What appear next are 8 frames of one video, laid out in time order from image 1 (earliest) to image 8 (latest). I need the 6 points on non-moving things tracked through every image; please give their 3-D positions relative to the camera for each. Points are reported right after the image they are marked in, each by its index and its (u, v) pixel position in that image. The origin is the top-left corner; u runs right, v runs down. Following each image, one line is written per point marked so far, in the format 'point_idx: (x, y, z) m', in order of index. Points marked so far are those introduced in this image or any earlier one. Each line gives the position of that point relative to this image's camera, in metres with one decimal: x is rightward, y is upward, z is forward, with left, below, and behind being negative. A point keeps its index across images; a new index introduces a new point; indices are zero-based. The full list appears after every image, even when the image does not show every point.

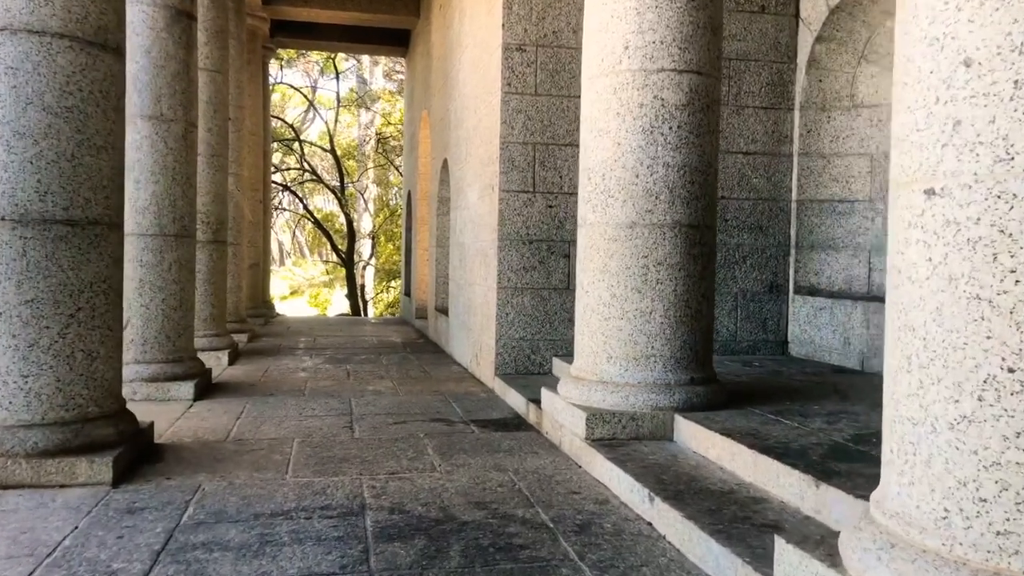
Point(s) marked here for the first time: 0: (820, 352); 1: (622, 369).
0: (+2.2, -0.5, +6.1) m
1: (+0.5, -0.4, +4.1) m
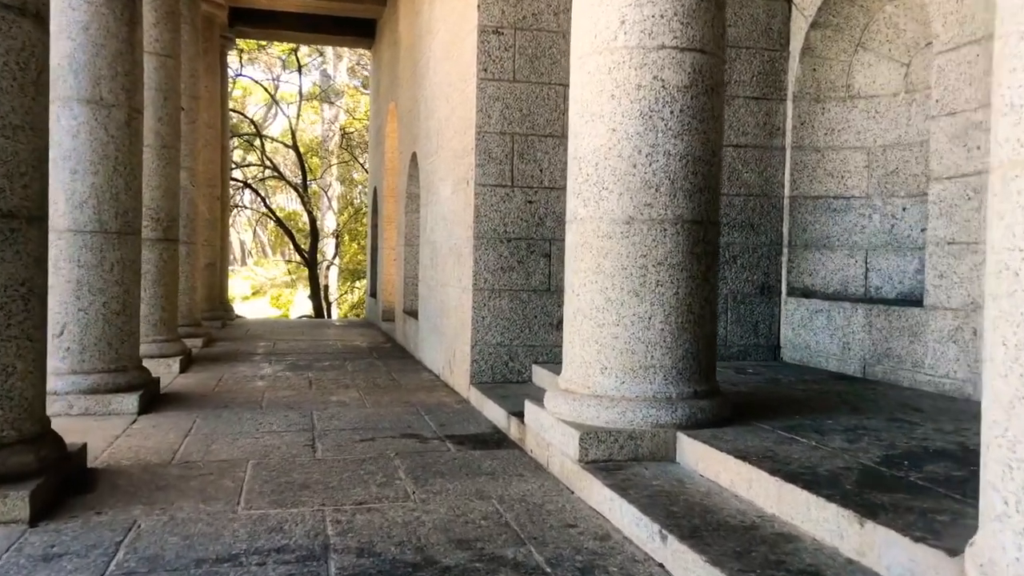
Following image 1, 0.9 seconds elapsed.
0: (+2.0, -0.5, +5.7) m
1: (+0.4, -0.4, +3.6) m
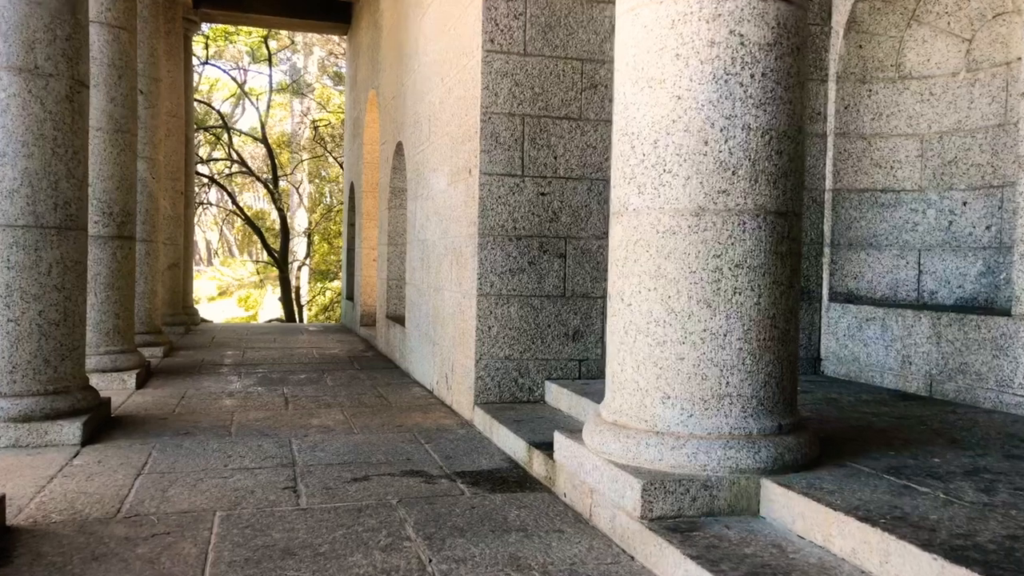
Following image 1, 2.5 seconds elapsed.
0: (+2.1, -0.5, +5.0) m
1: (+0.6, -0.4, +2.9) m
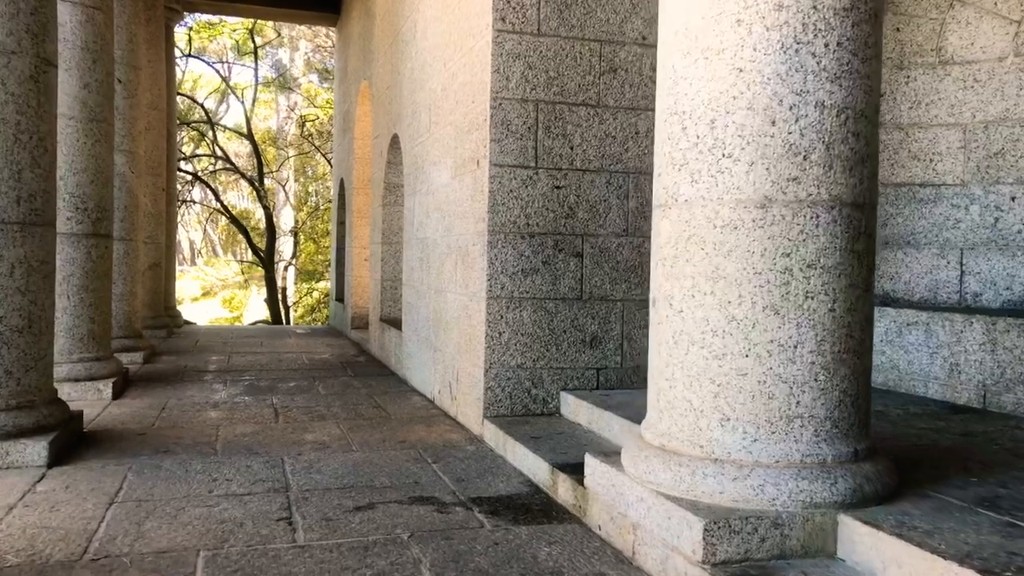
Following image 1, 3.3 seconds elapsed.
0: (+2.2, -0.5, +4.6) m
1: (+0.7, -0.4, +2.5) m
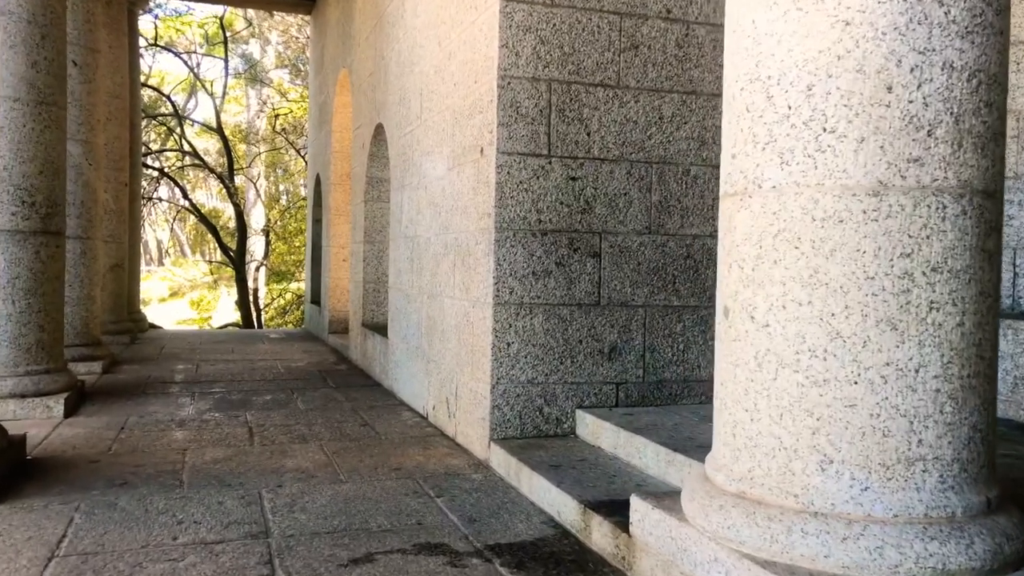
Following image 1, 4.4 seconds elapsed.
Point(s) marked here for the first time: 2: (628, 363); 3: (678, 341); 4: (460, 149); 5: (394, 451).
0: (+2.2, -0.5, +4.2) m
1: (+0.8, -0.5, +2.0) m
2: (+0.6, -0.4, +4.1) m
3: (+0.8, -0.3, +4.2) m
4: (-0.3, +0.7, +4.5) m
5: (-0.6, -0.8, +4.2) m
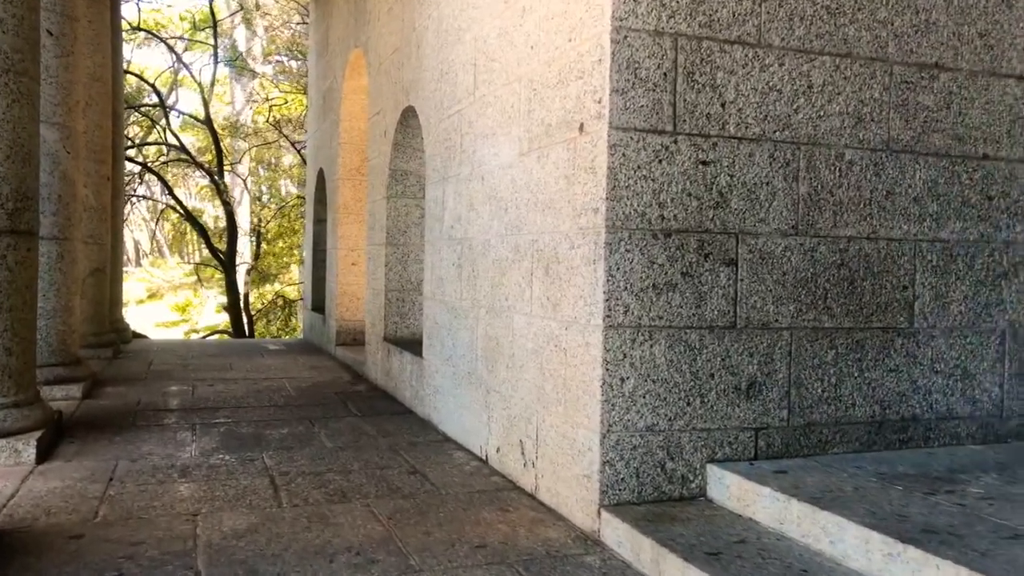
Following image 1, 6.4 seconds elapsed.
0: (+2.6, -0.6, +3.3) m
1: (+1.2, -0.5, +1.1) m
2: (+1.0, -0.4, +3.2) m
3: (+1.2, -0.3, +3.3) m
4: (+0.1, +0.7, +3.5) m
5: (-0.2, -0.9, +3.2) m
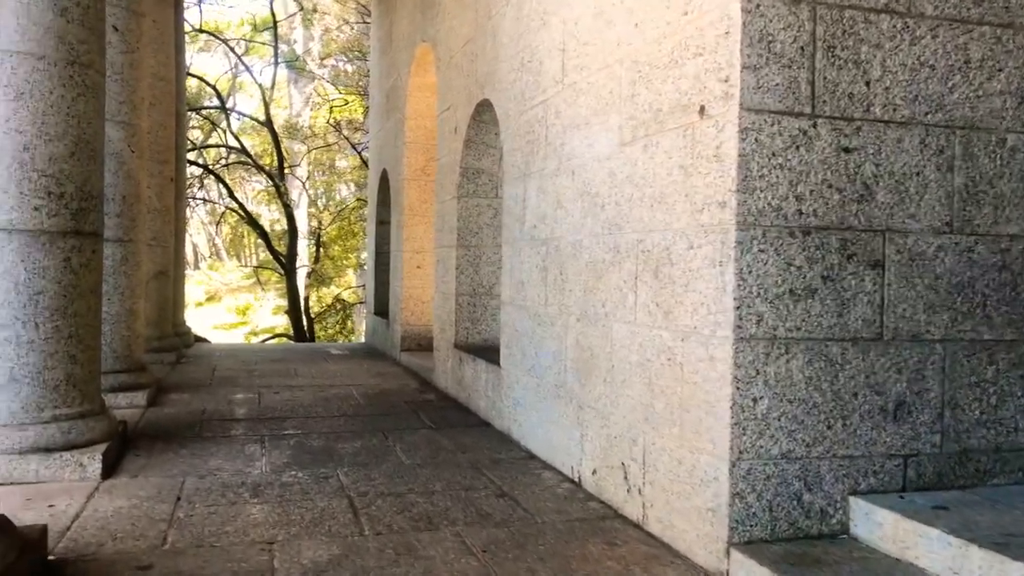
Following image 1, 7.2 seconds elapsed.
0: (+3.0, -0.6, +2.8) m
1: (+1.5, -0.5, +0.6) m
2: (+1.3, -0.4, +2.8) m
3: (+1.6, -0.3, +2.9) m
4: (+0.5, +0.6, +3.2) m
5: (+0.2, -0.9, +2.9) m
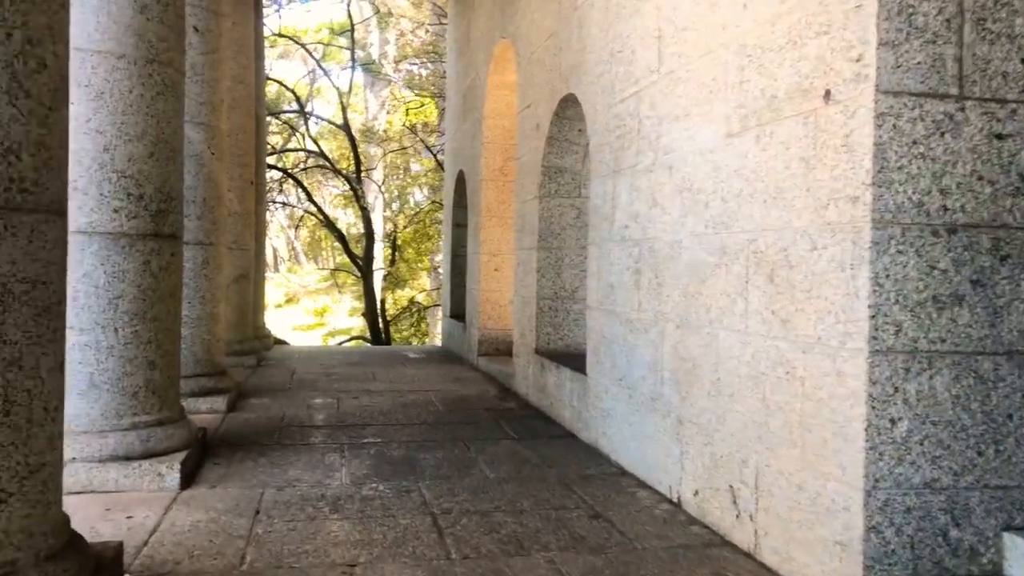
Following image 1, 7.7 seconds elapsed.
0: (+3.3, -0.6, +2.3) m
1: (+1.6, -0.5, +0.2) m
2: (+1.6, -0.5, +2.4) m
3: (+1.9, -0.4, +2.5) m
4: (+0.8, +0.6, +2.9) m
5: (+0.5, -0.9, +2.6) m
